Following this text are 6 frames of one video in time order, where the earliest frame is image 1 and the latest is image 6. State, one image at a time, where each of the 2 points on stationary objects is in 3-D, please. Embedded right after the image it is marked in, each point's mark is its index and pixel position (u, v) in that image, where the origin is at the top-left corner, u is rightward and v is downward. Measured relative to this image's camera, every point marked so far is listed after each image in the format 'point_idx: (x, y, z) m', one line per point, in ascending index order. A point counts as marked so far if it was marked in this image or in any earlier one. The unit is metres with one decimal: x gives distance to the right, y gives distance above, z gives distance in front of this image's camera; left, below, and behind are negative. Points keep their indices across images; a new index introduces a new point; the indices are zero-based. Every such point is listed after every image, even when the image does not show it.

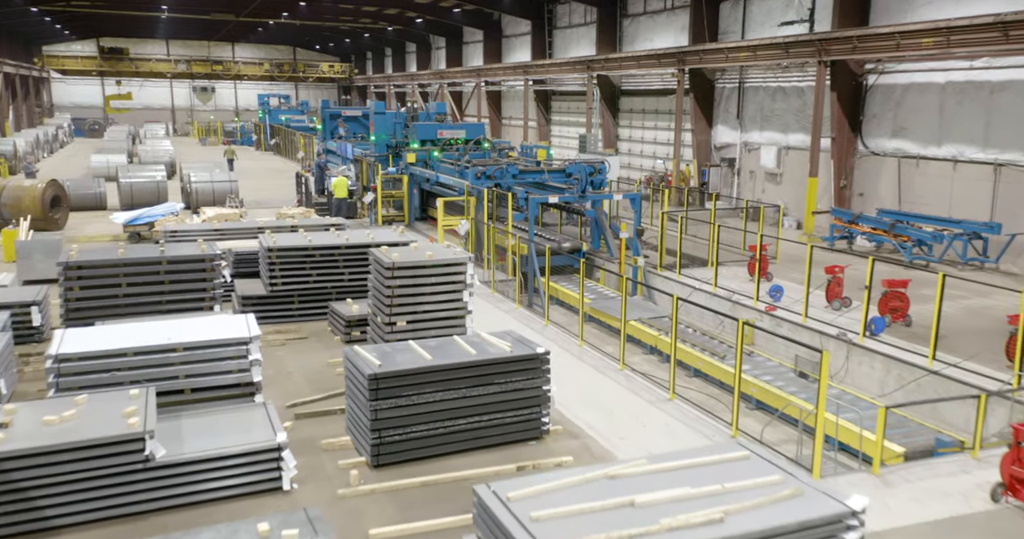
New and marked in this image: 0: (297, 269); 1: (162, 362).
0: (-2.8, 0.0, +9.6) m
1: (-2.6, -0.7, +5.5) m
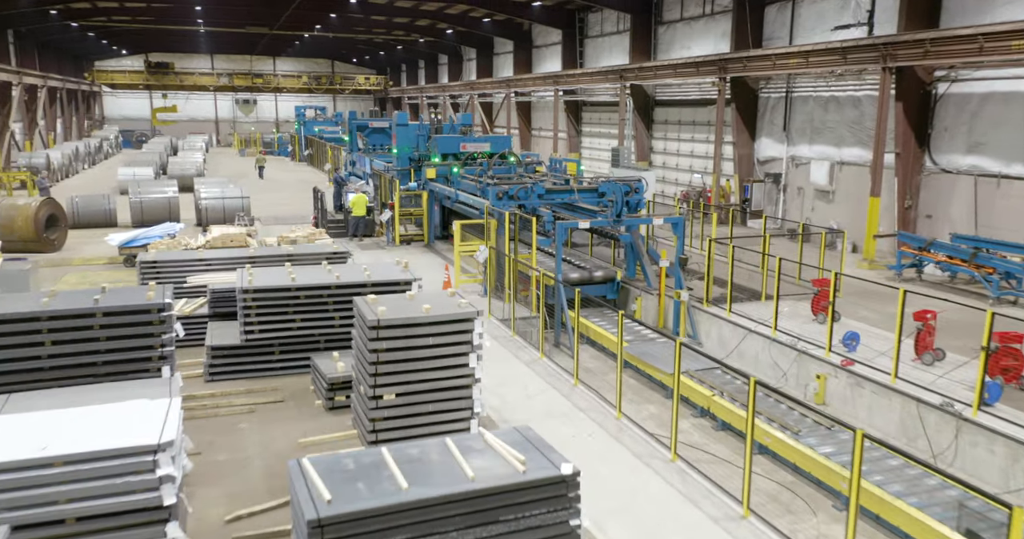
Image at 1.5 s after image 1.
0: (-2.5, -0.5, +8.1) m
1: (-2.6, -1.1, +4.0) m
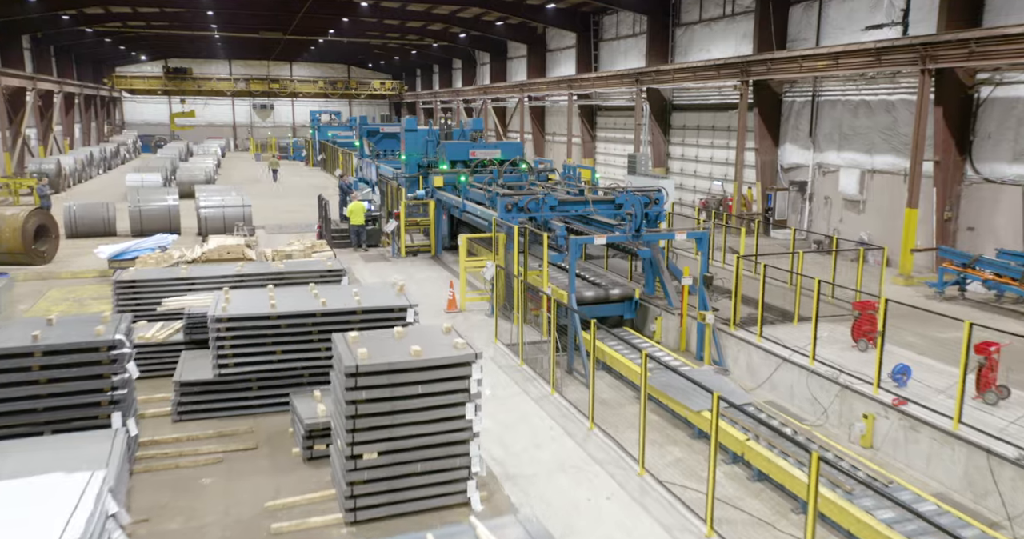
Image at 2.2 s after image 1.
0: (-2.5, -0.7, +7.3) m
1: (-2.6, -1.4, +3.1) m
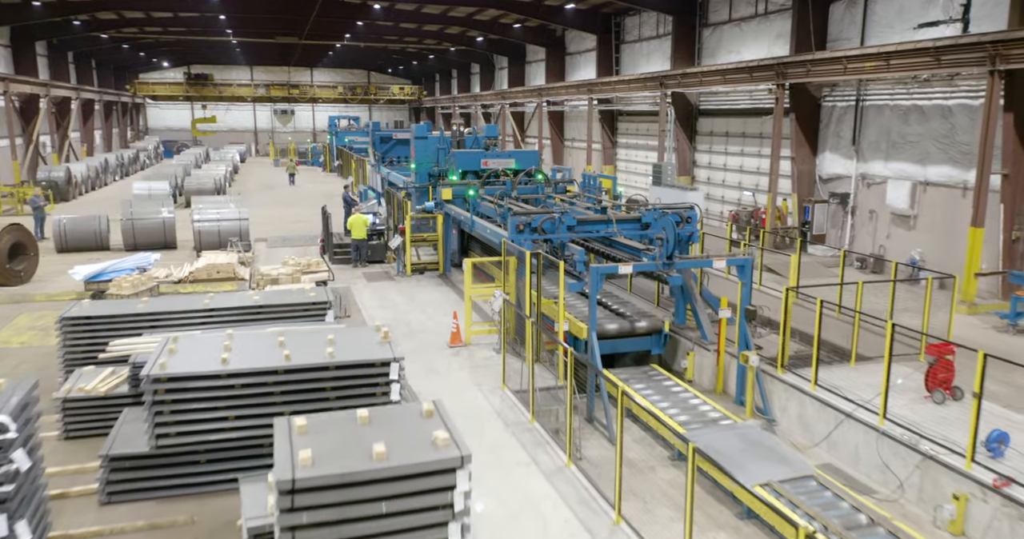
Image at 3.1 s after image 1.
0: (-2.4, -1.1, +5.8) m
1: (-2.6, -1.7, +1.7) m
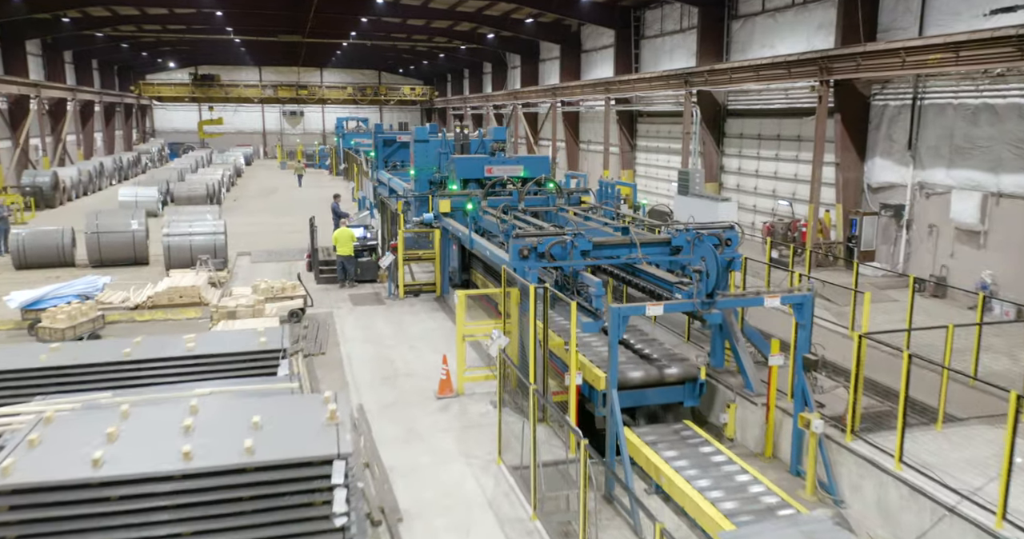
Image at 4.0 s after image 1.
0: (-2.5, -1.5, +3.9) m
1: (-2.8, -2.1, -0.3) m
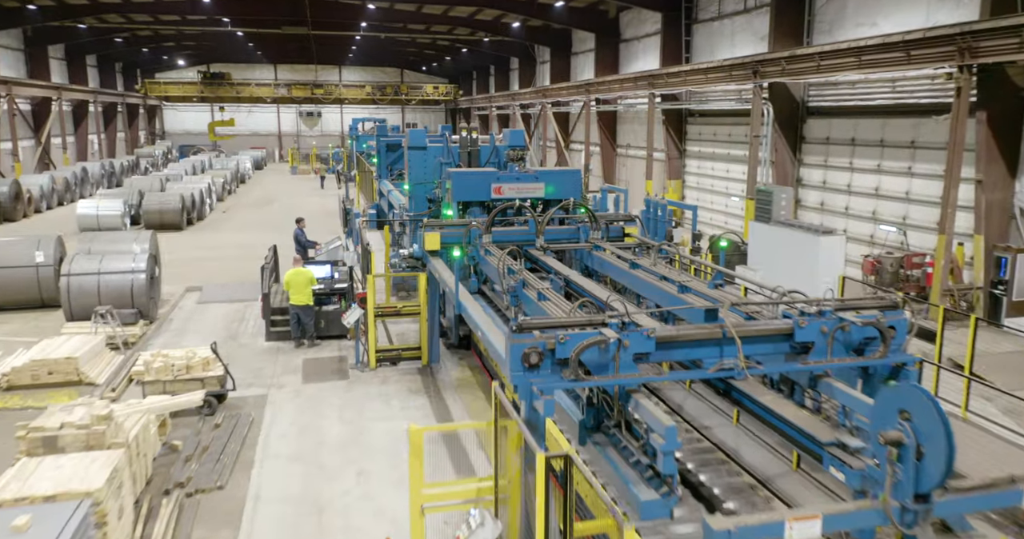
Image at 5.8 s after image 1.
0: (-2.8, -2.3, -0.2) m
1: (-3.2, -2.9, -4.3) m
